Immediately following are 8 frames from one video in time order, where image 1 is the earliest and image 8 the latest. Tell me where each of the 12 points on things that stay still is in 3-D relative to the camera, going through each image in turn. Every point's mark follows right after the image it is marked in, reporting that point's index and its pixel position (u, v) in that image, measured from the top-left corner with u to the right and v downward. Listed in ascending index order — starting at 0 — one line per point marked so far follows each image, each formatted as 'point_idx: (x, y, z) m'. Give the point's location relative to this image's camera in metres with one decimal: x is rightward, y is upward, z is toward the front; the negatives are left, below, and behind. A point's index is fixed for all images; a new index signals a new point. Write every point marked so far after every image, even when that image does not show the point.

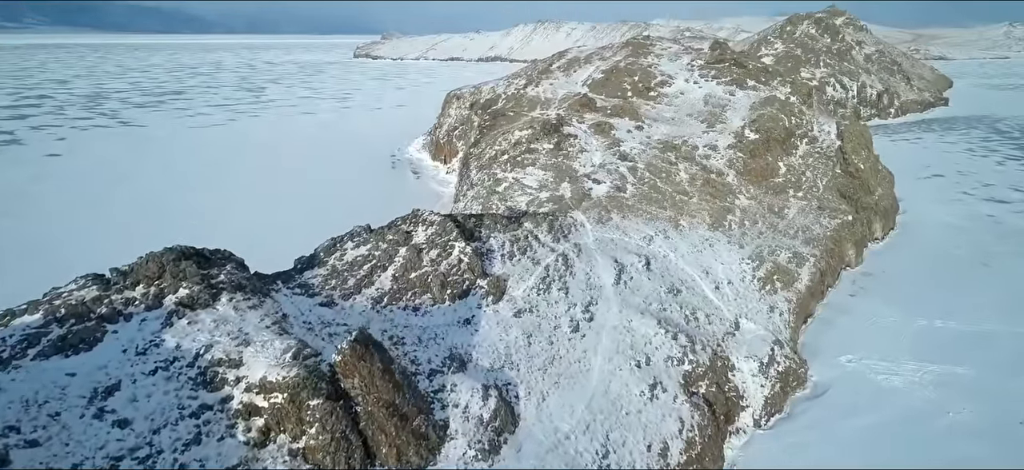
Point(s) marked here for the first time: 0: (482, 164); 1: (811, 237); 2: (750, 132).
0: (-0.6, +1.5, +11.8) m
1: (+5.7, 0.0, +10.8) m
2: (+5.6, +2.4, +13.1) m
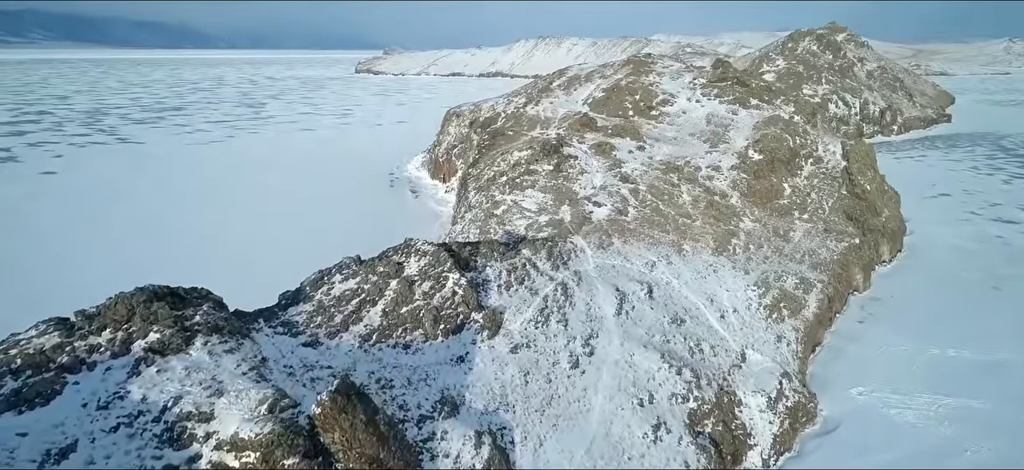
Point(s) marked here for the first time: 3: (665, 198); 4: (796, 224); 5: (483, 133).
0: (-0.7, +1.0, +11.6) m
1: (+5.7, -0.5, +10.5) m
2: (+5.6, +1.9, +12.9) m
3: (+3.0, +0.7, +10.9) m
4: (+5.8, +0.2, +11.5) m
5: (-0.8, +2.9, +15.9) m
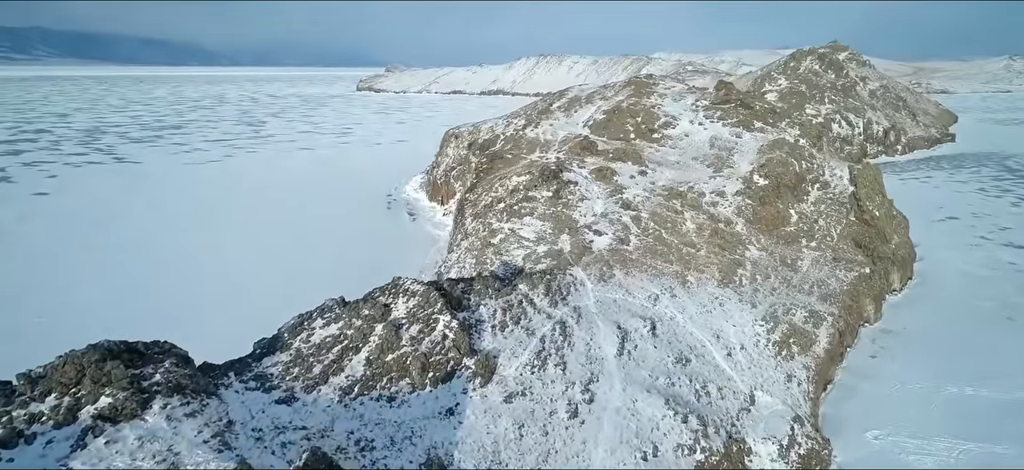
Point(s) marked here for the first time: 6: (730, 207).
0: (-0.7, +0.5, +11.2) m
1: (+5.6, -1.0, +10.1) m
2: (+5.5, +1.3, +12.6) m
3: (+2.9, +0.2, +10.5) m
4: (+5.8, -0.3, +11.1) m
5: (-0.8, +2.2, +15.6) m
6: (+4.5, +0.6, +11.7) m
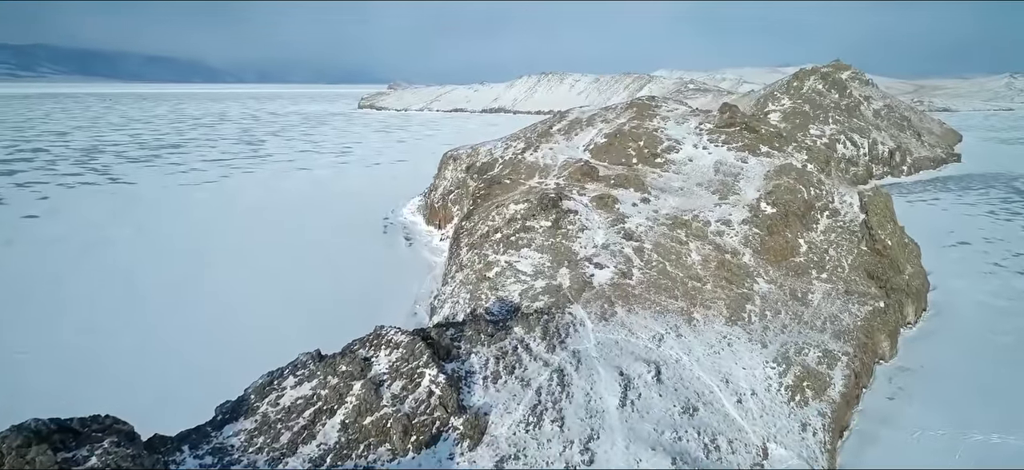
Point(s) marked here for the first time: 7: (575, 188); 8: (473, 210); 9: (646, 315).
0: (-0.7, -0.1, +10.8) m
1: (+5.6, -1.6, +9.6) m
2: (+5.5, +0.6, +12.1) m
3: (+2.9, -0.4, +10.1) m
4: (+5.7, -0.9, +10.6) m
5: (-0.9, +1.5, +15.2) m
6: (+4.5, 0.0, +11.2) m
7: (+1.4, +1.0, +12.5) m
8: (-0.9, +0.5, +12.4) m
9: (+2.0, -1.2, +8.5) m
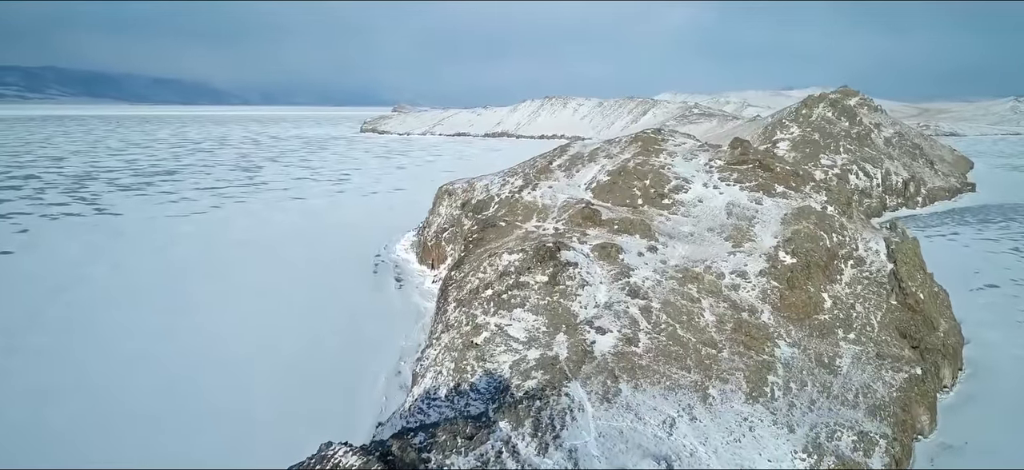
0: (-0.9, -1.1, +9.7) m
1: (+5.4, -2.5, +8.4) m
2: (+5.4, -0.4, +11.0) m
3: (+2.7, -1.3, +9.0) m
4: (+5.6, -1.9, +9.5) m
5: (-0.9, +0.4, +14.2) m
6: (+4.4, -1.0, +10.2) m
7: (+1.3, 0.0, +11.5) m
8: (-1.0, -0.5, +11.4) m
9: (+1.9, -2.1, +7.4) m
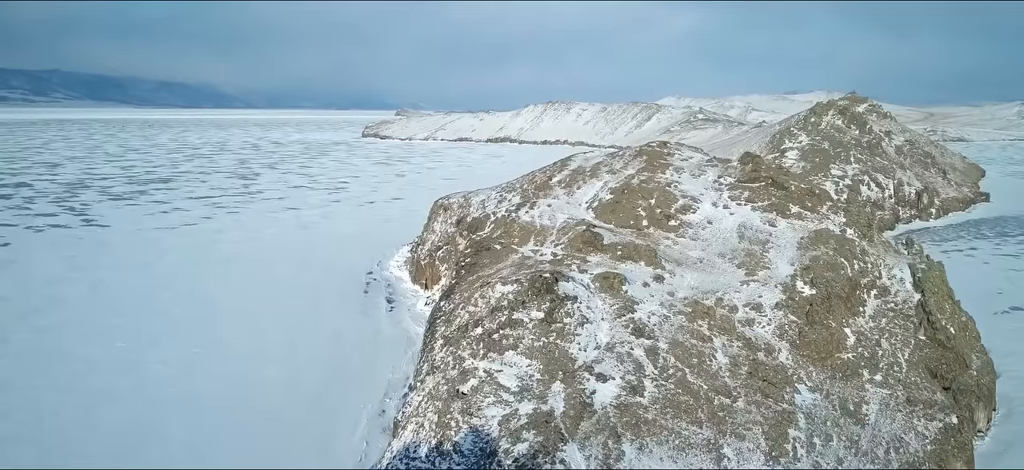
0: (-1.0, -1.5, +8.9) m
1: (+5.3, -3.0, +7.5) m
2: (+5.3, -0.9, +10.2) m
3: (+2.6, -1.8, +8.1) m
4: (+5.5, -2.4, +8.6) m
5: (-1.0, -0.1, +13.3) m
6: (+4.3, -1.5, +9.3) m
7: (+1.2, -0.5, +10.6) m
8: (-1.1, -1.0, +10.5) m
9: (+1.8, -2.6, +6.6) m
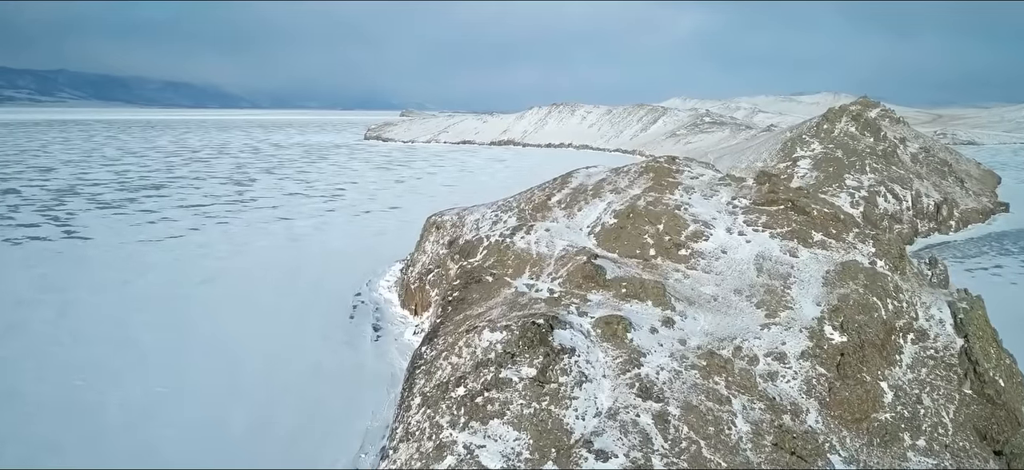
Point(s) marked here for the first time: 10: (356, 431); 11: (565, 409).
0: (-1.1, -2.1, +7.8) m
1: (+5.1, -3.6, +6.4) m
2: (+5.1, -1.5, +9.0) m
3: (+2.5, -2.4, +7.0) m
4: (+5.3, -3.0, +7.5) m
5: (-1.1, -0.7, +12.2) m
6: (+4.1, -2.1, +8.1) m
7: (+1.0, -1.1, +9.5) m
8: (-1.2, -1.5, +9.4) m
9: (+1.6, -3.2, +5.4) m
10: (-2.8, -3.5, +10.0) m
11: (+0.7, -2.1, +7.0) m
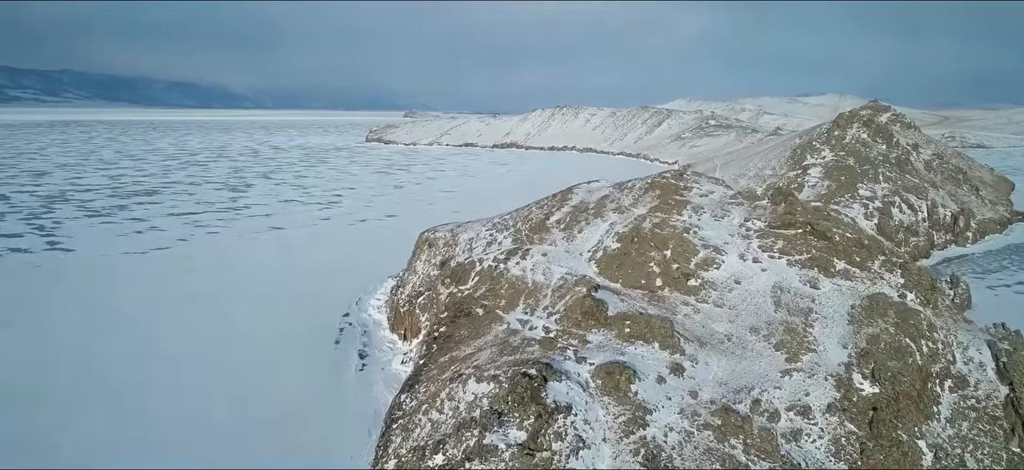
0: (-1.3, -2.6, +6.8) m
1: (+5.0, -4.1, +5.4) m
2: (+5.0, -2.0, +8.0) m
3: (+2.3, -2.9, +6.0) m
4: (+5.1, -3.5, +6.5) m
5: (-1.3, -1.2, +11.3) m
6: (+3.9, -2.6, +7.2) m
7: (+0.9, -1.6, +8.5) m
8: (-1.4, -2.0, +8.5) m
9: (+1.4, -3.7, +4.5) m
10: (-2.9, -4.0, +9.1) m
11: (+0.5, -2.6, +6.0) m
